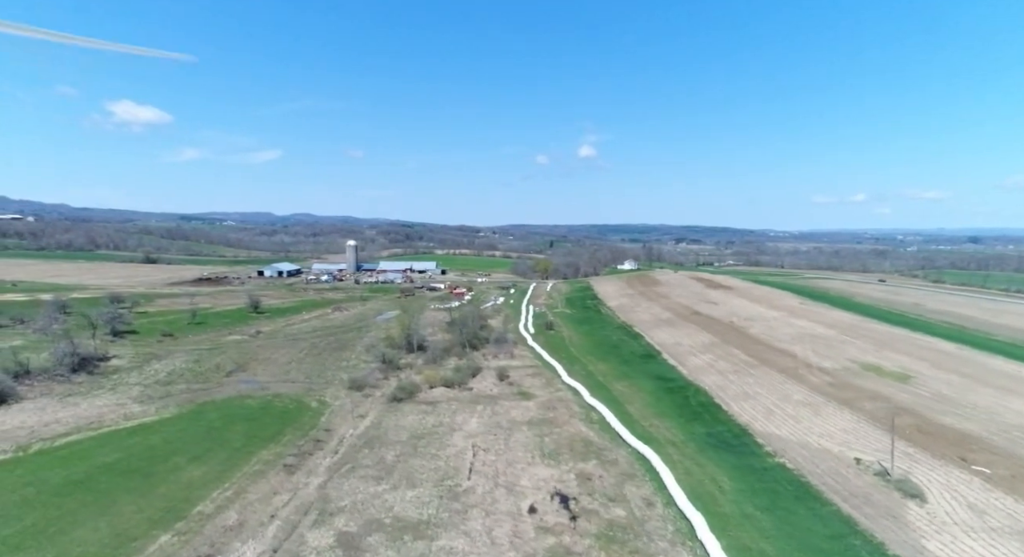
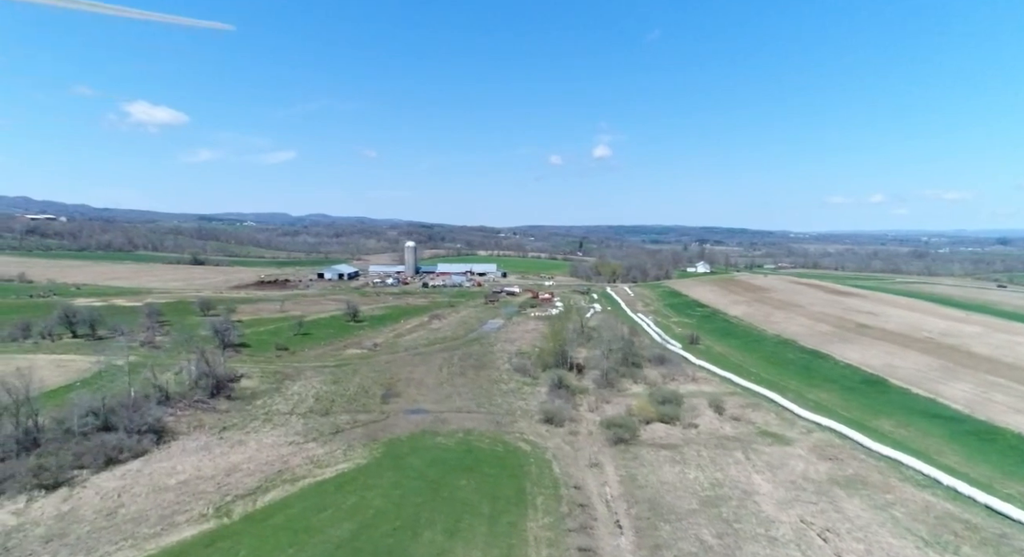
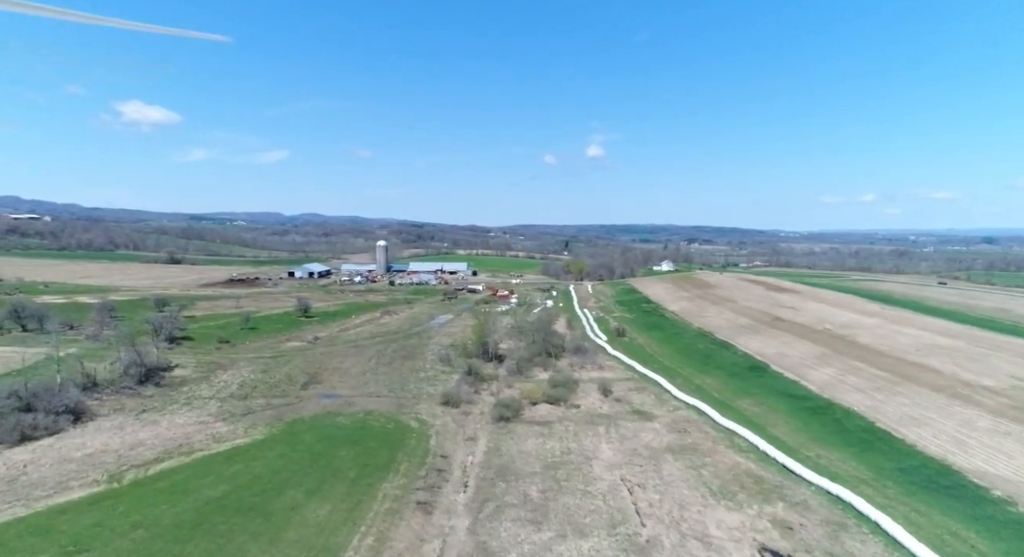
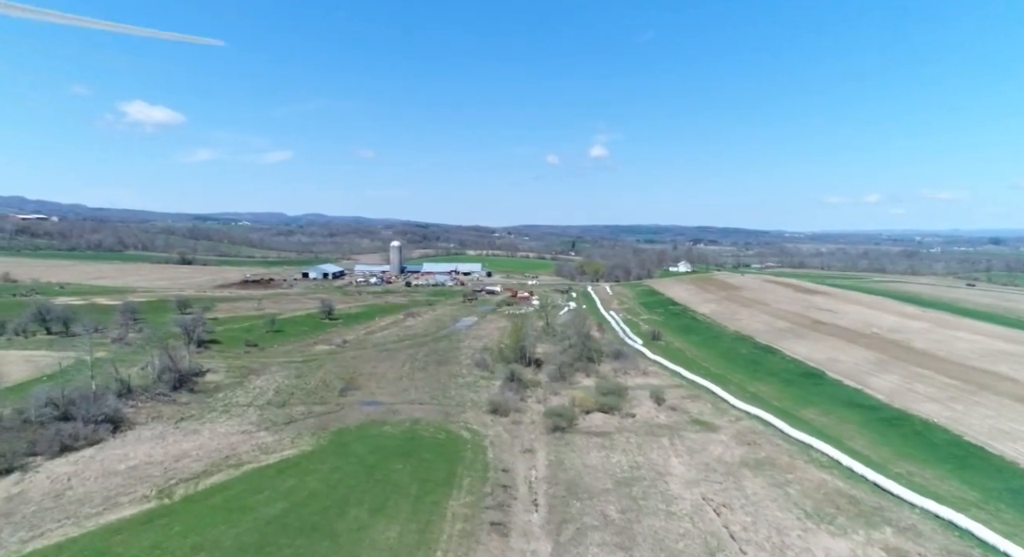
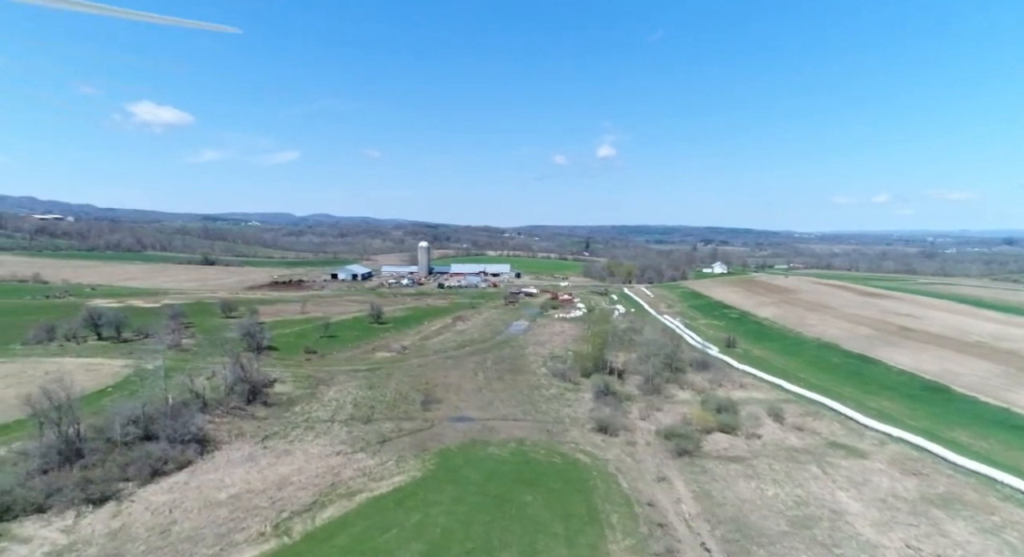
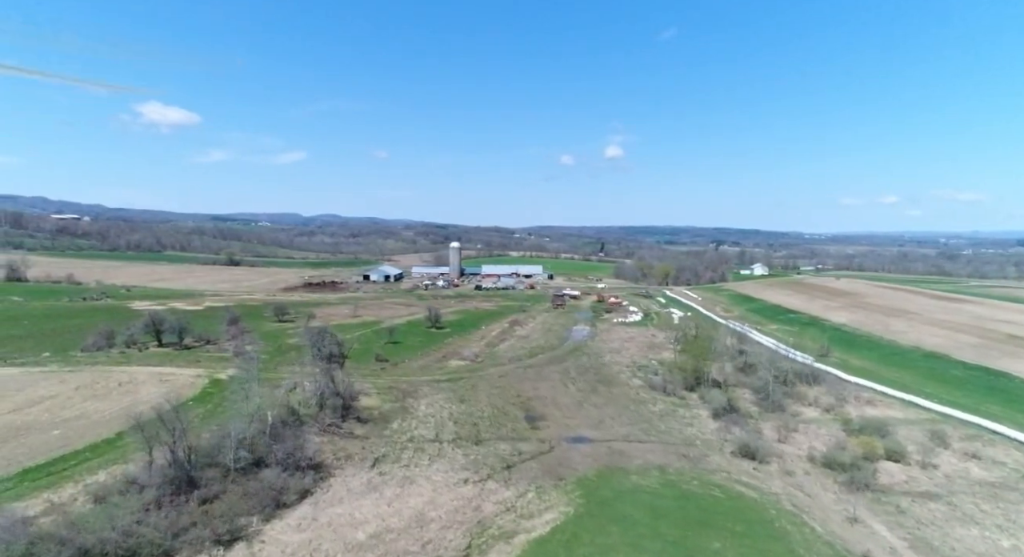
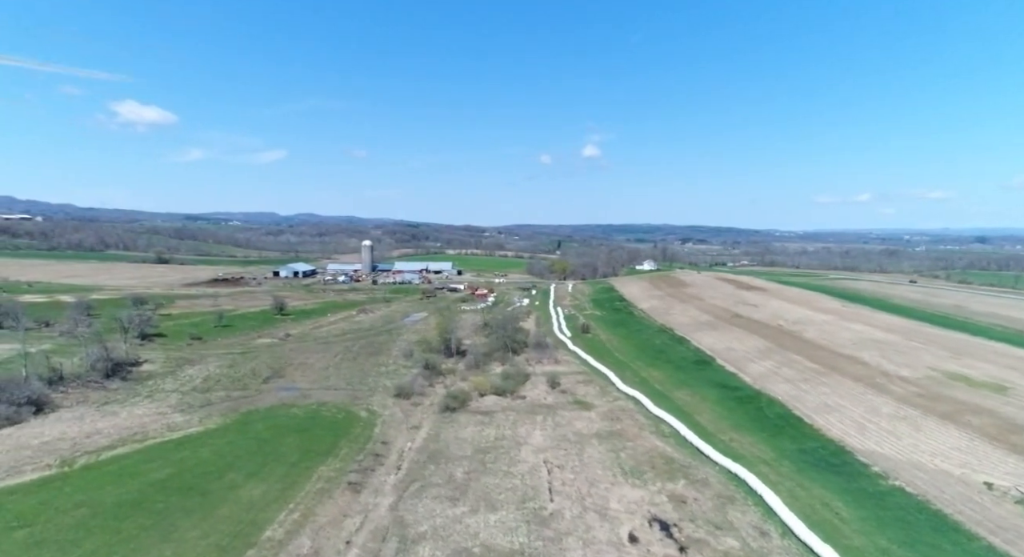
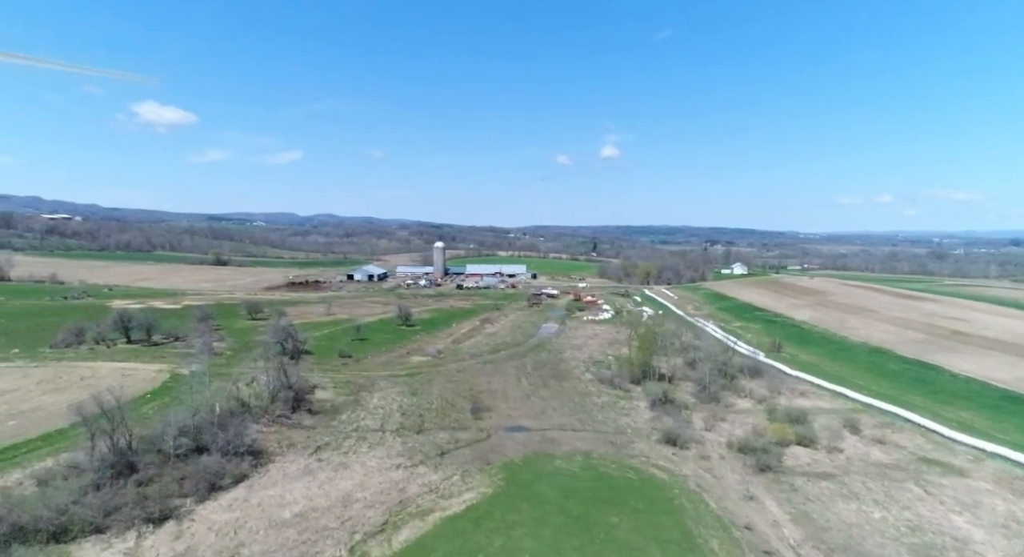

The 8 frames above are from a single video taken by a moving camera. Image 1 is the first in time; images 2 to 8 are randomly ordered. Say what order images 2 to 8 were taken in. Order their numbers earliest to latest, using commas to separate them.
7, 3, 4, 2, 5, 8, 6
